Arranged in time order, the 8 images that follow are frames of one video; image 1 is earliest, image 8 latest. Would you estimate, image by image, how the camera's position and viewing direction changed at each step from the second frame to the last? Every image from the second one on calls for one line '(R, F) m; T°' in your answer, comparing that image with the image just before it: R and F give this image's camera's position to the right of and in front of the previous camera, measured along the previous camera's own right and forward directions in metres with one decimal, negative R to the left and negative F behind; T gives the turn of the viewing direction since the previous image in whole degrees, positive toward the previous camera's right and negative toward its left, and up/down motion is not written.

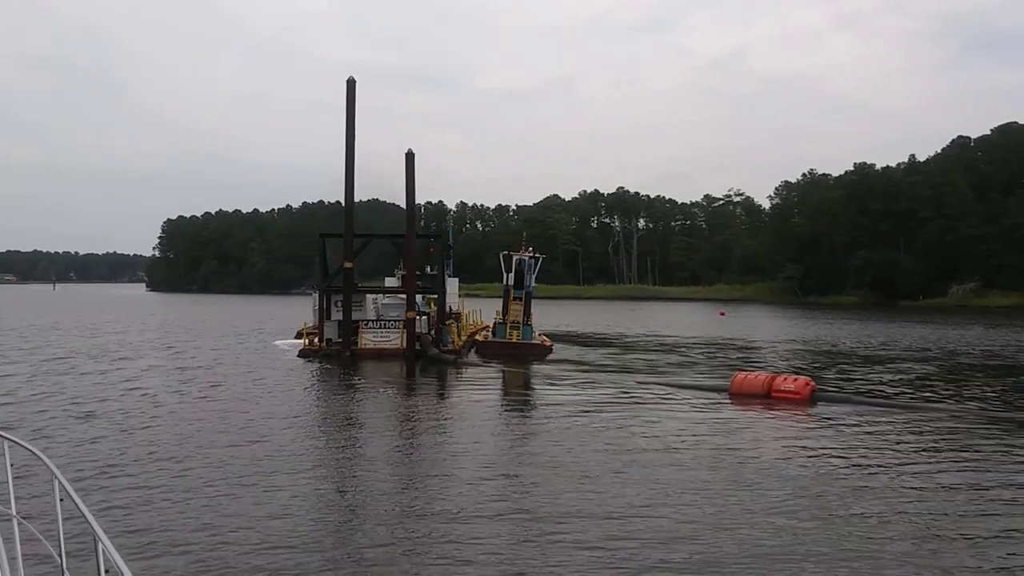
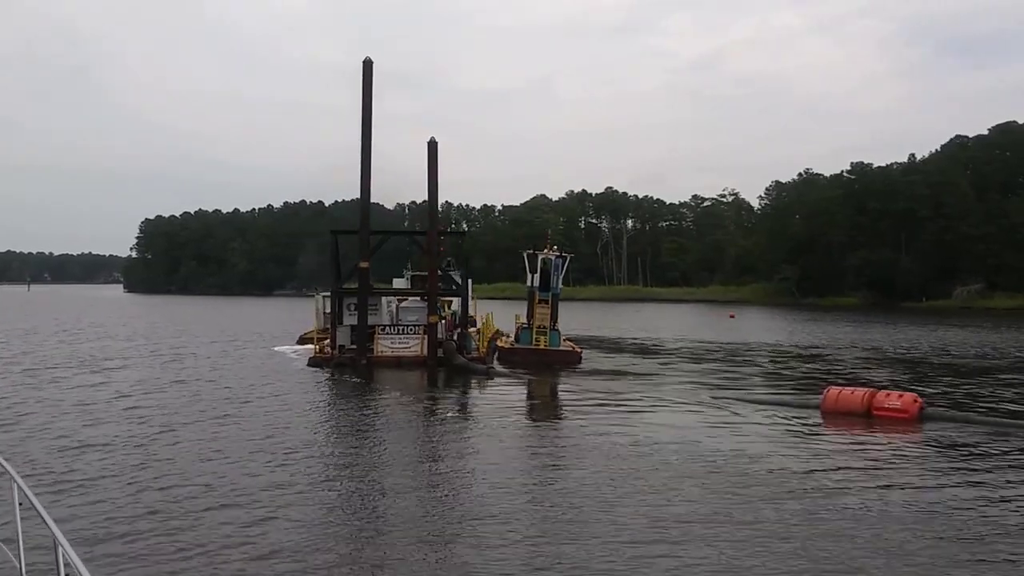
(-1.8, +2.7) m; +1°
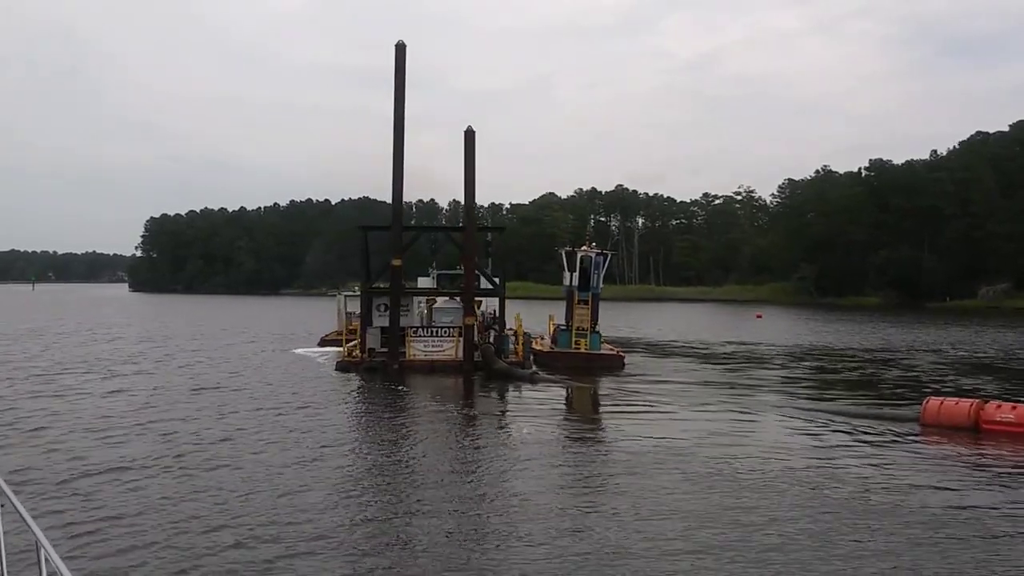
(-1.2, +1.8) m; 0°
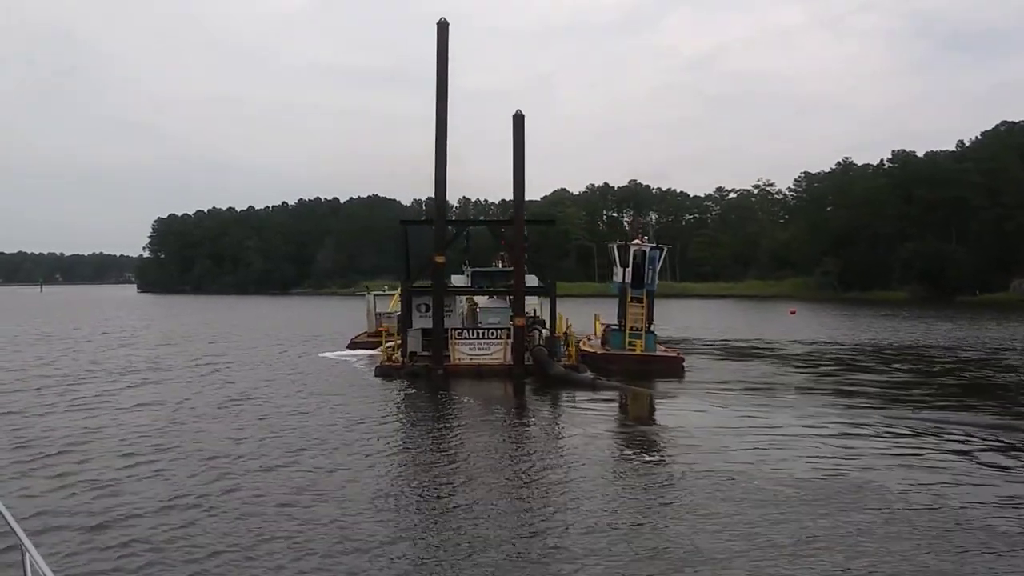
(-1.4, +2.1) m; 0°
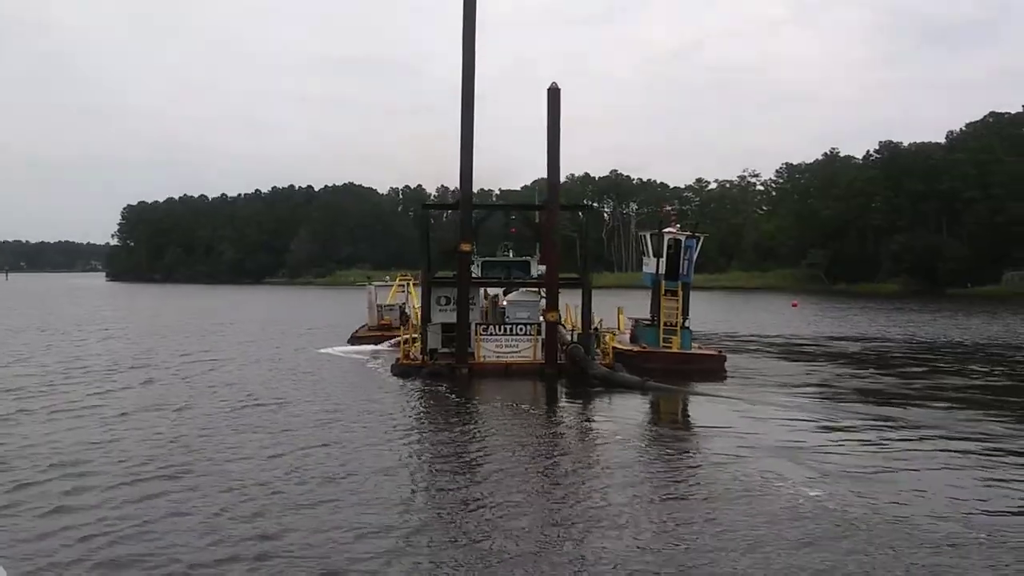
(-1.6, +2.3) m; +2°
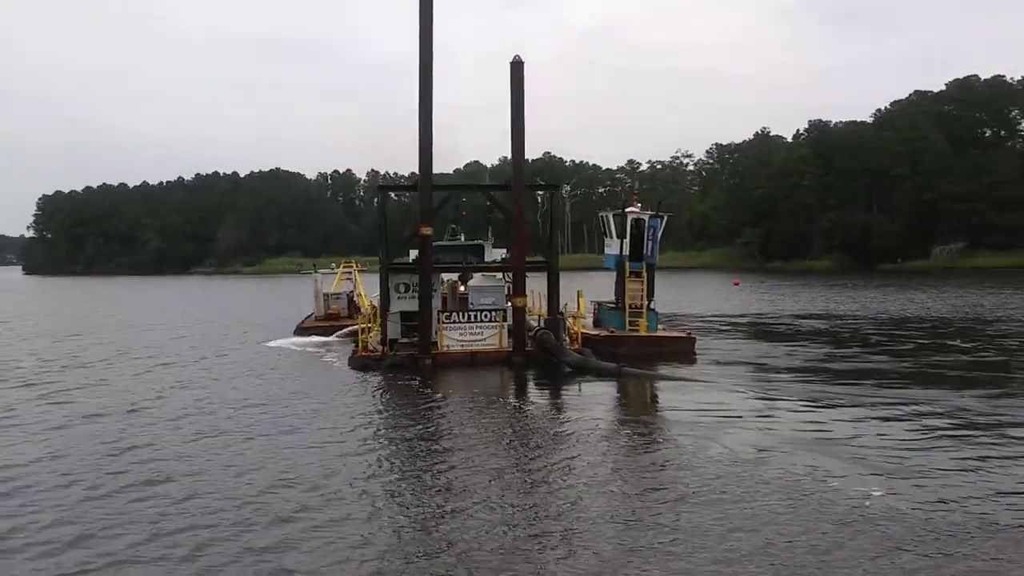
(-0.8, +1.1) m; +4°
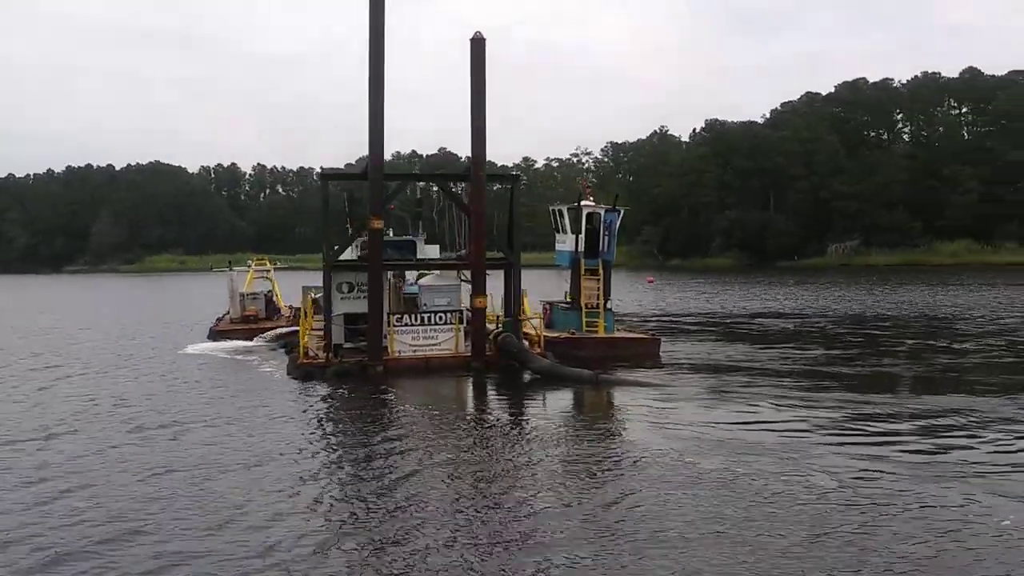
(-1.6, +2.0) m; +7°
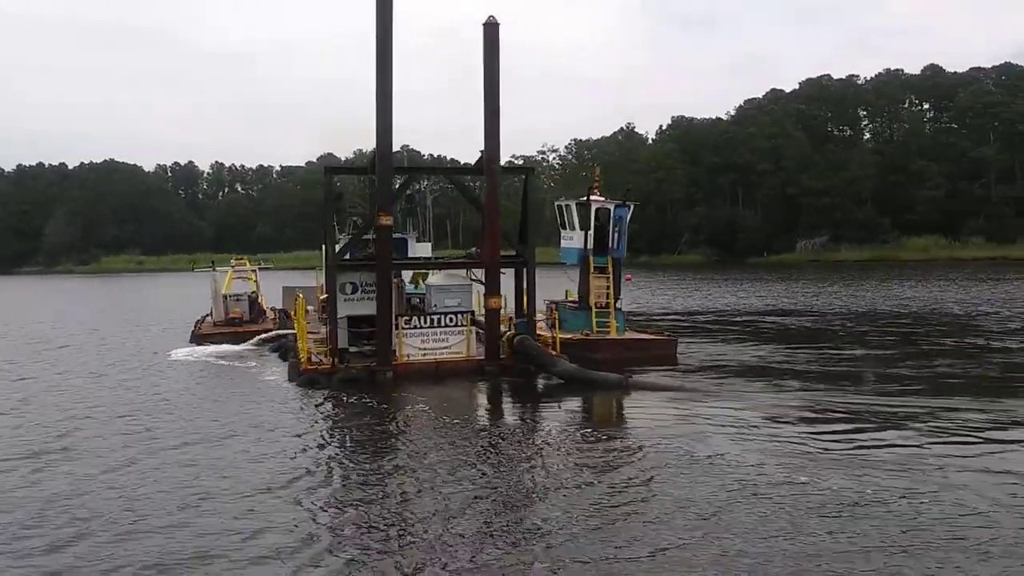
(-1.2, +1.1) m; +3°
